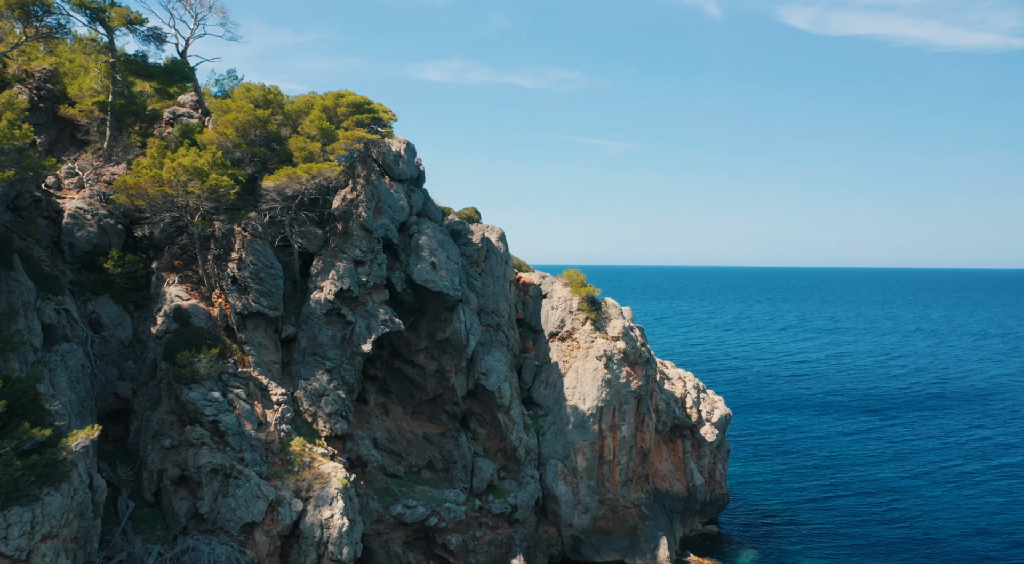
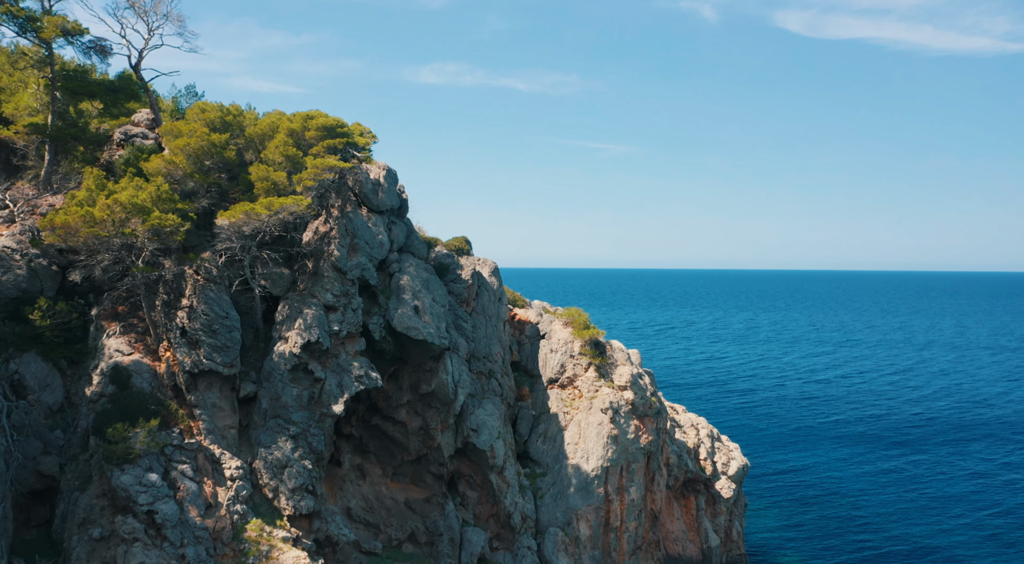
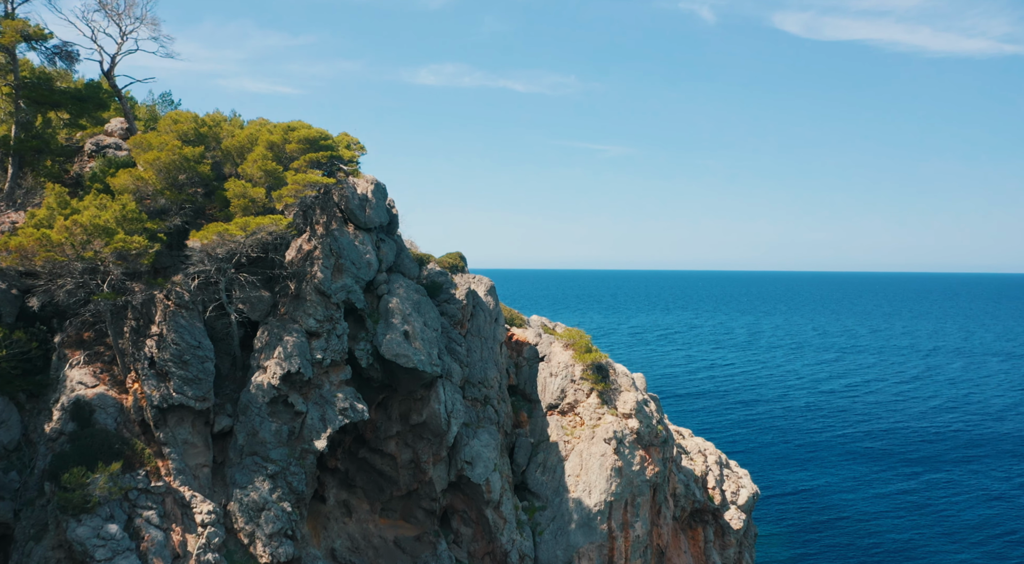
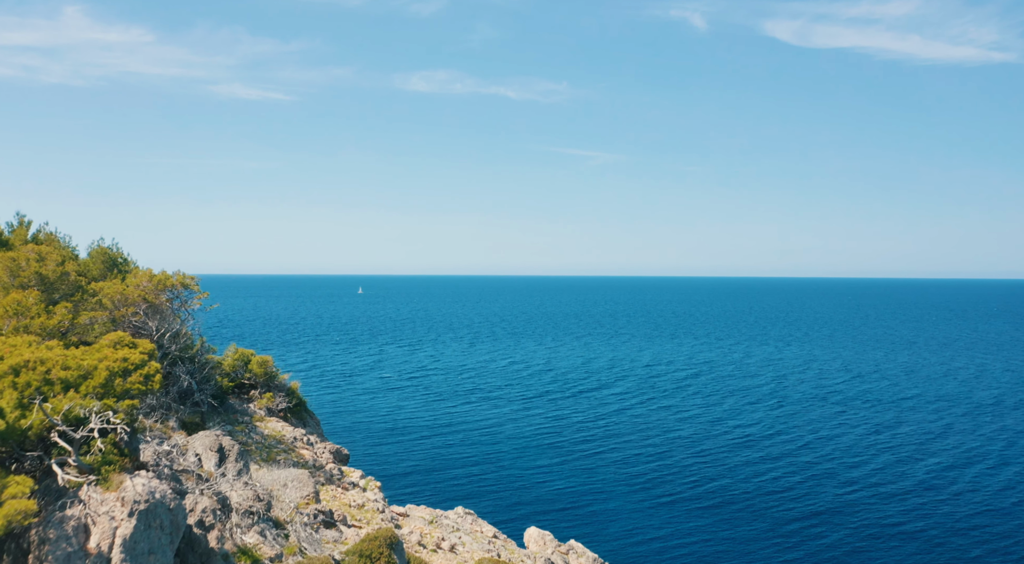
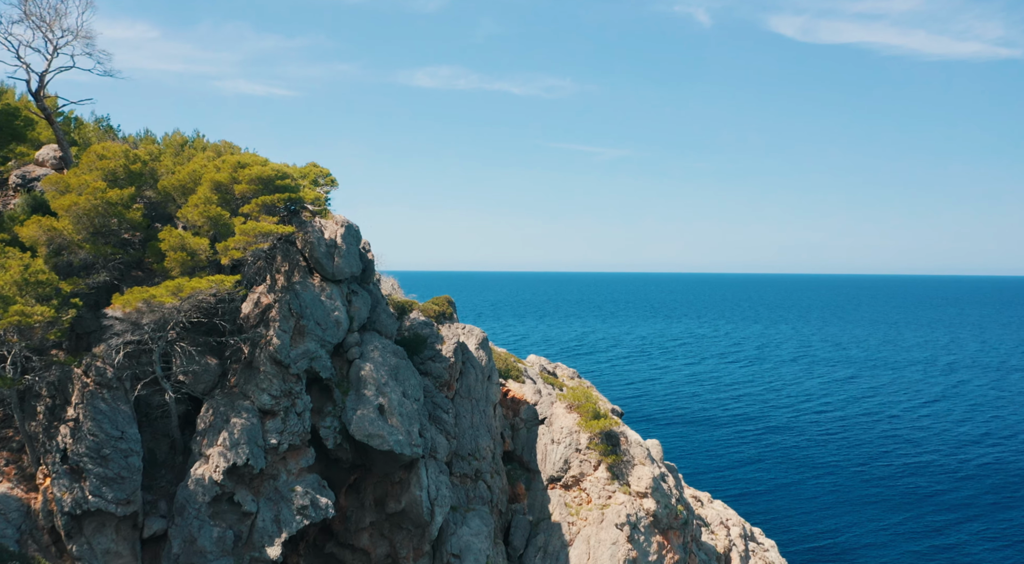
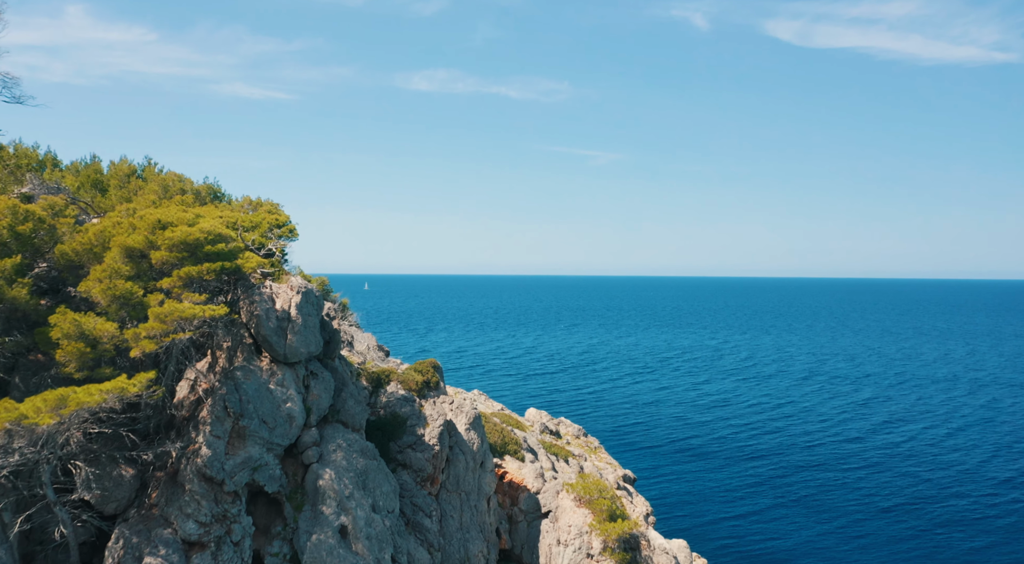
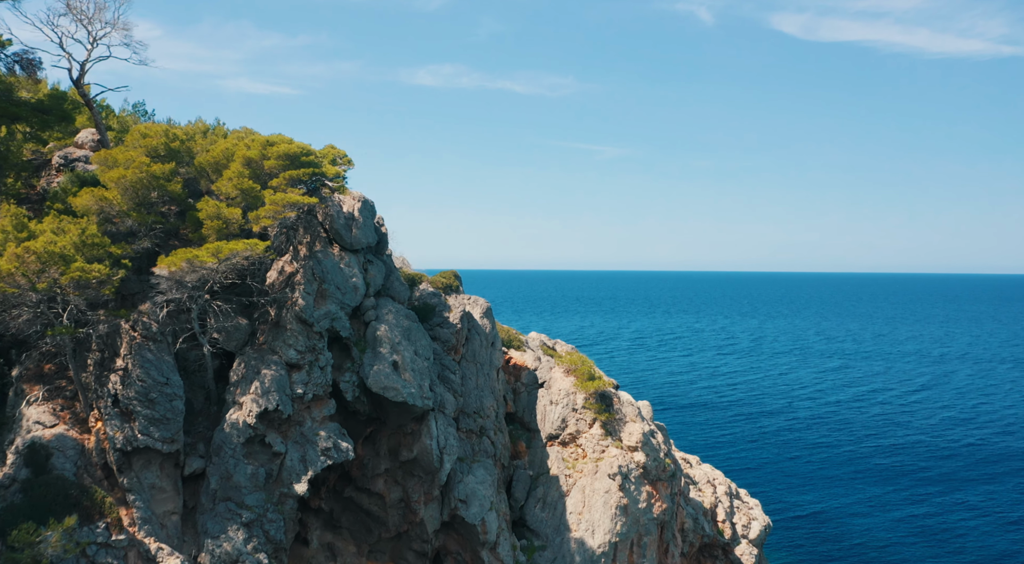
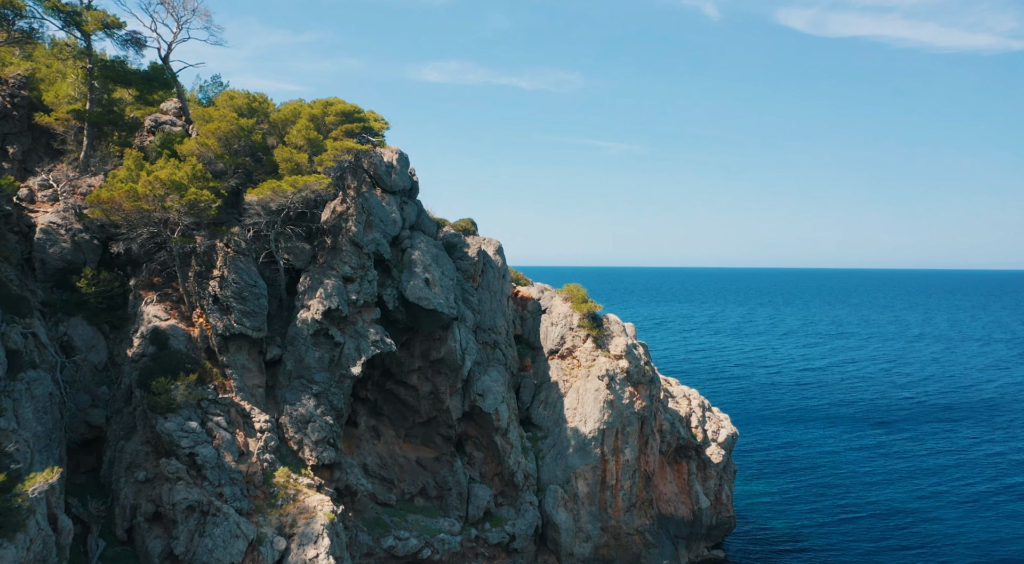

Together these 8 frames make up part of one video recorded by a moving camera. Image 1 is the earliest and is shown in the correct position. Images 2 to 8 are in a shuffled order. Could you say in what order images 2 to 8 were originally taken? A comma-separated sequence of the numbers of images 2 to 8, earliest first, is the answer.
8, 2, 3, 7, 5, 6, 4
